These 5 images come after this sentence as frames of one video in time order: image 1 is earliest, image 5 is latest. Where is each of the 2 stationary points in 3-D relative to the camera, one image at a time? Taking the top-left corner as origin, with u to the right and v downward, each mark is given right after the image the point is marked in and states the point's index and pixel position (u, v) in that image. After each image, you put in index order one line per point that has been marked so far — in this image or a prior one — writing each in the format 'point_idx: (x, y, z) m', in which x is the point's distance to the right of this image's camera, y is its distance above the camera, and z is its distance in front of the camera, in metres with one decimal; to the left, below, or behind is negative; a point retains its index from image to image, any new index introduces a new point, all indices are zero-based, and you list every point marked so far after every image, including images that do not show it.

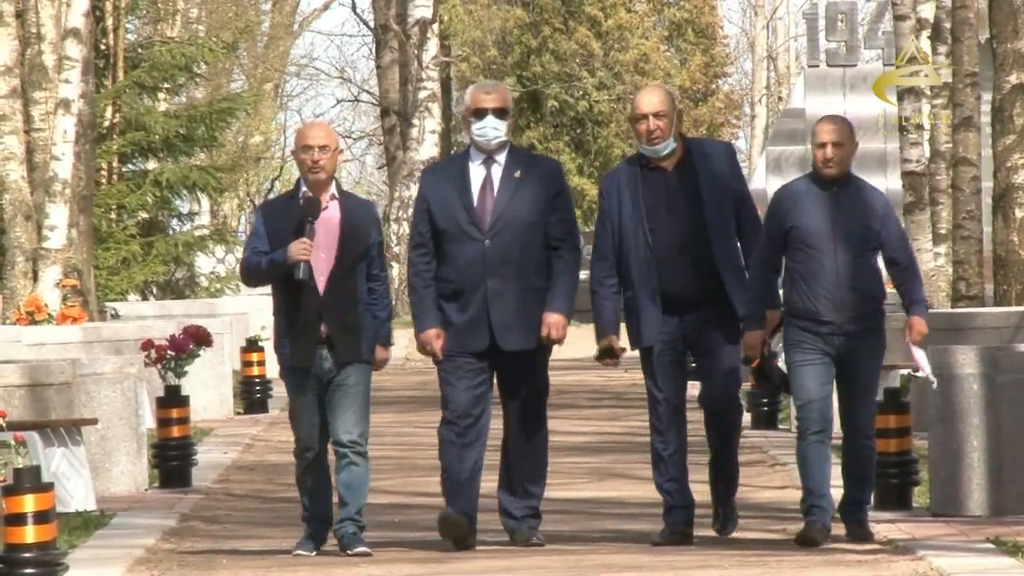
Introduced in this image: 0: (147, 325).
0: (-2.8, -0.3, +18.1) m
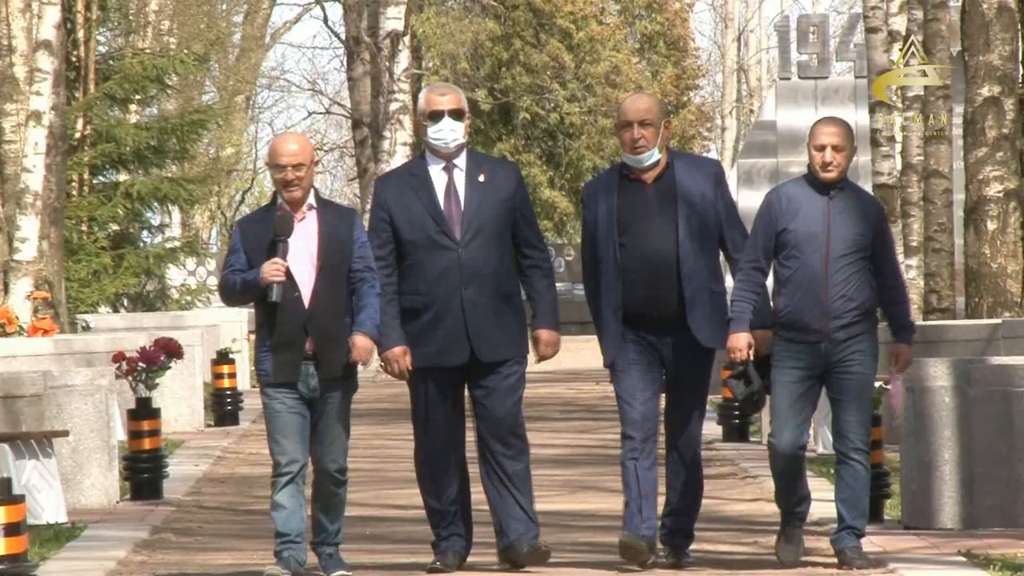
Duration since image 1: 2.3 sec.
0: (-3.0, -0.4, +18.0) m
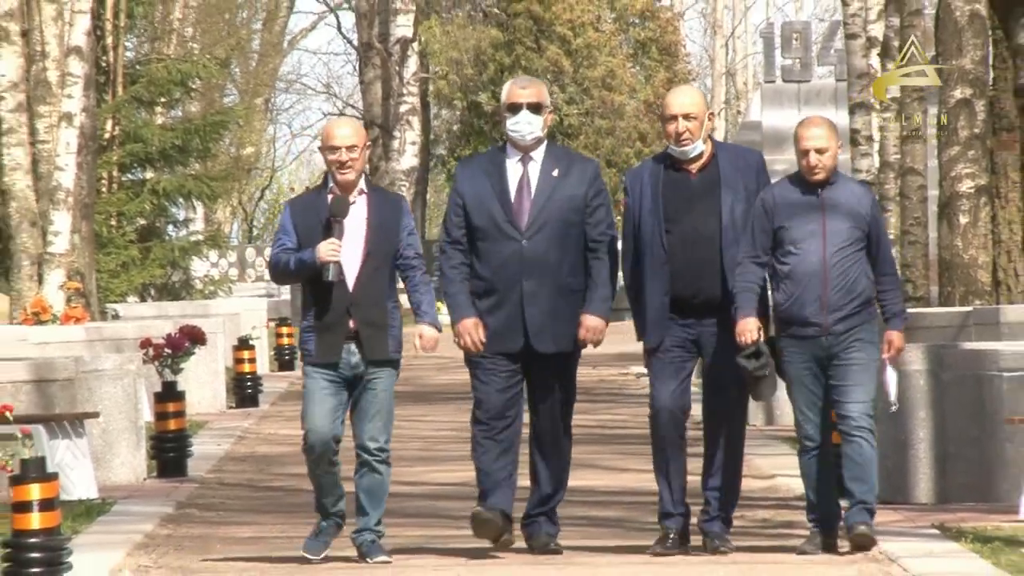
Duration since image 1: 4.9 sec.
0: (-2.9, -0.3, +18.9) m
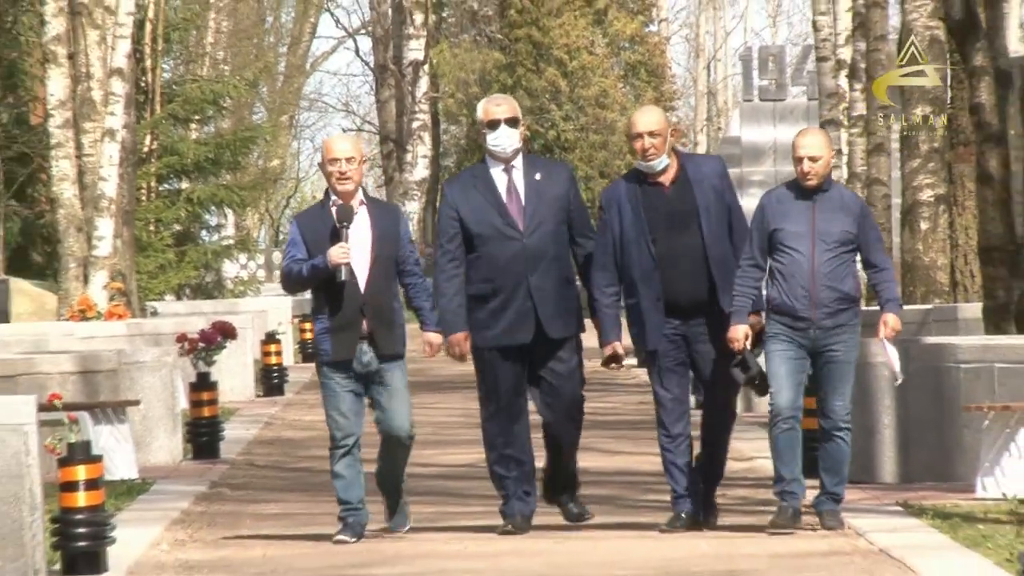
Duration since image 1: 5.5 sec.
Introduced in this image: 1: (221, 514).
0: (-2.9, -0.2, +20.3) m
1: (-1.8, -1.4, +14.8) m
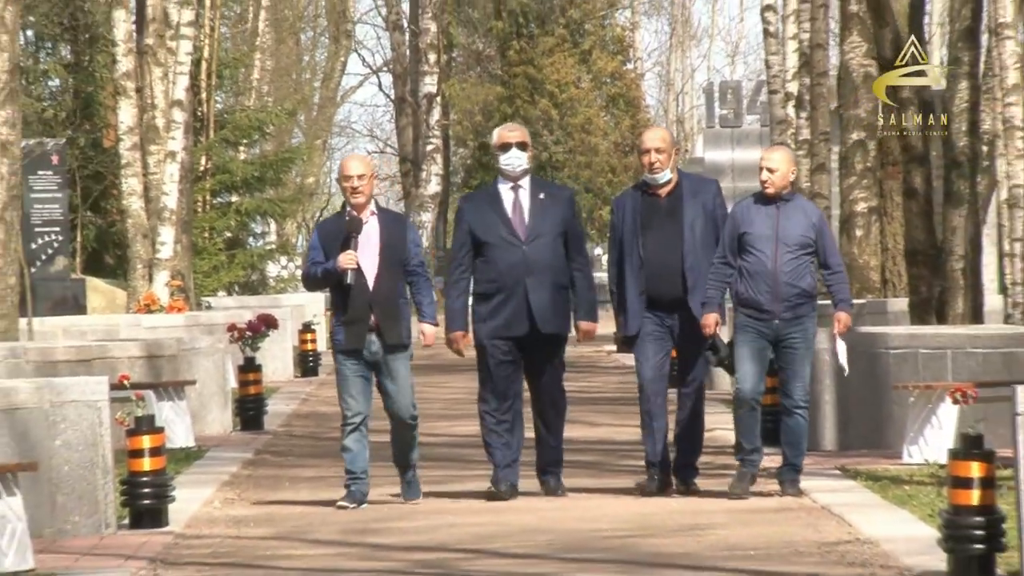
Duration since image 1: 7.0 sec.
0: (-2.8, -0.2, +23.1) m
1: (-1.8, -1.4, +17.6) m
